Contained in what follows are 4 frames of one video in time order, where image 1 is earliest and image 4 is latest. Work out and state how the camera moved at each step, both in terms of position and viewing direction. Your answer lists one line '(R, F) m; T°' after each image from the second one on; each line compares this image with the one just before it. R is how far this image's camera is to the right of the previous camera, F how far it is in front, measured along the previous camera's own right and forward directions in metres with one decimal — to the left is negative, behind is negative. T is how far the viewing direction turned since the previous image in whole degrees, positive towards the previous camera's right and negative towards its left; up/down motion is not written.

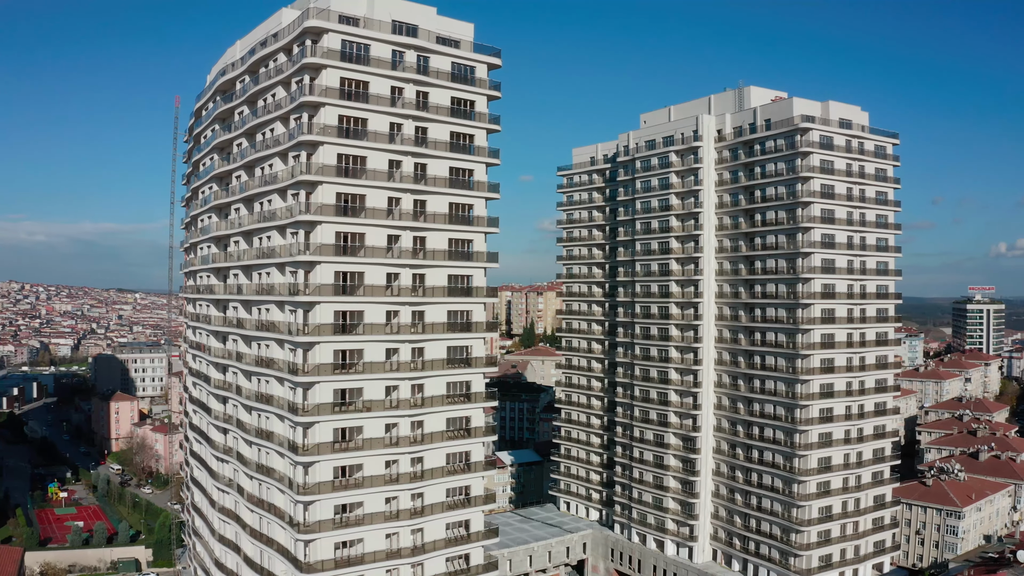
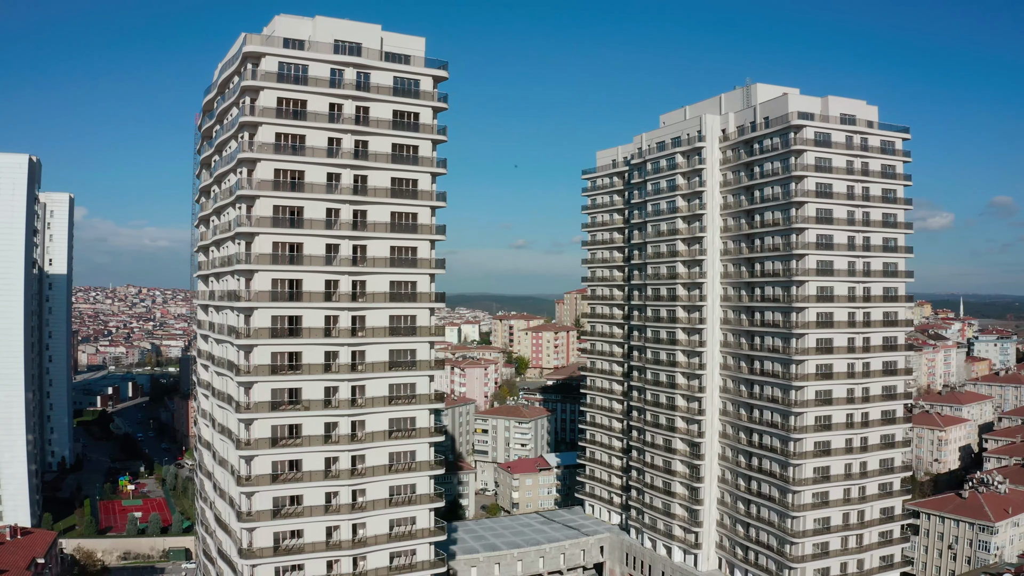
(+7.3, -0.4) m; -7°
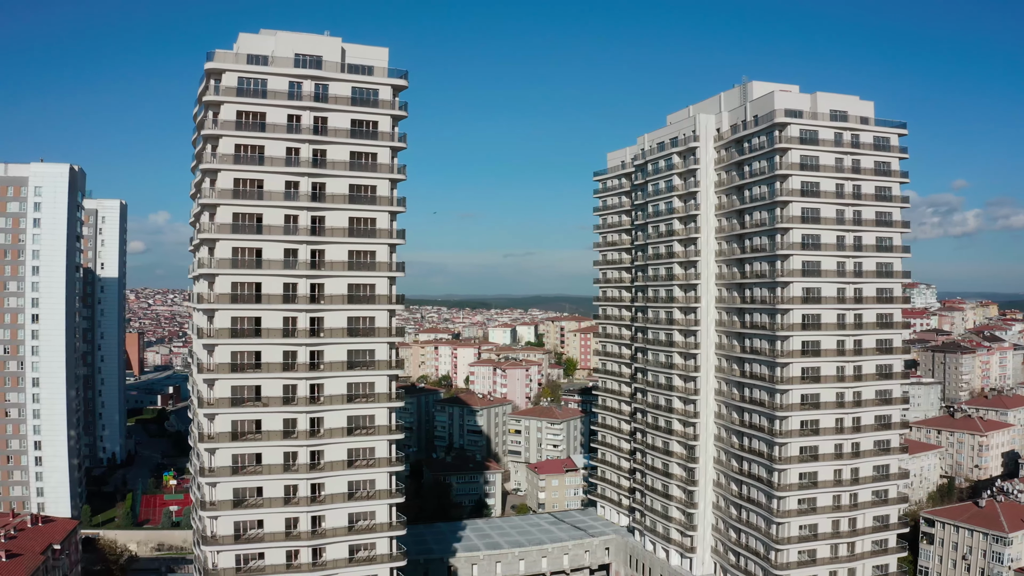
(+5.3, -0.6) m; -4°
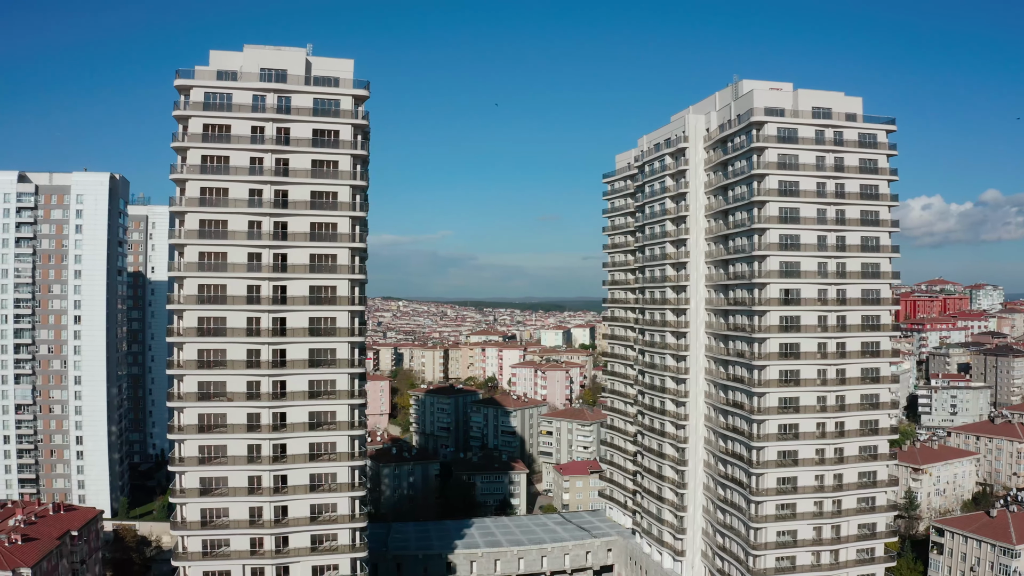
(+5.6, -0.9) m; -4°
